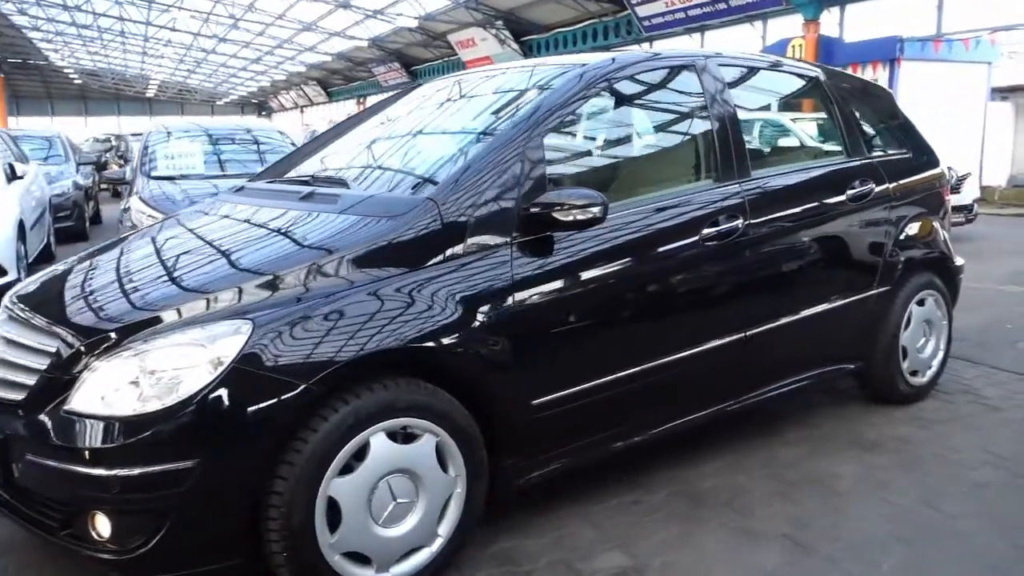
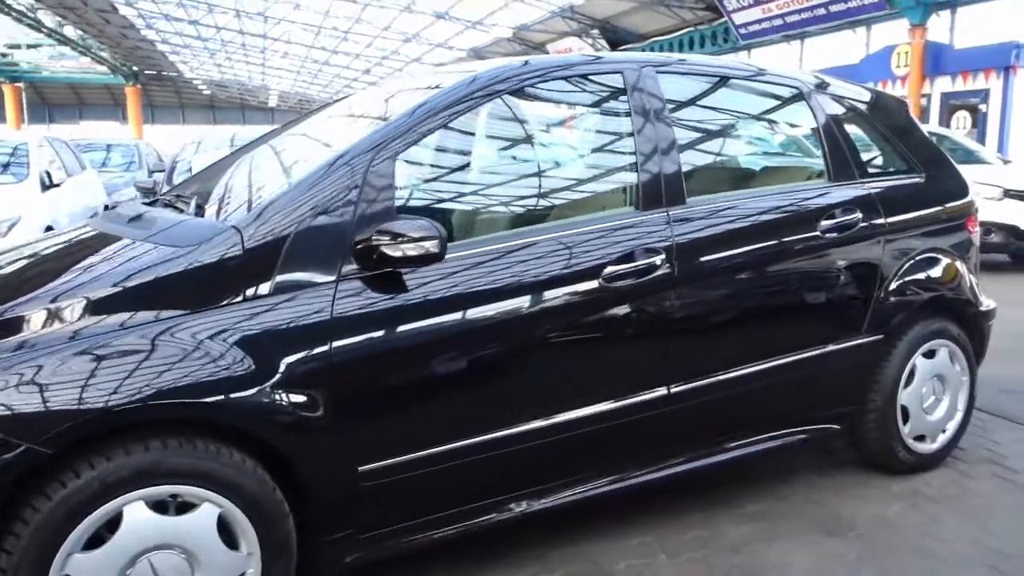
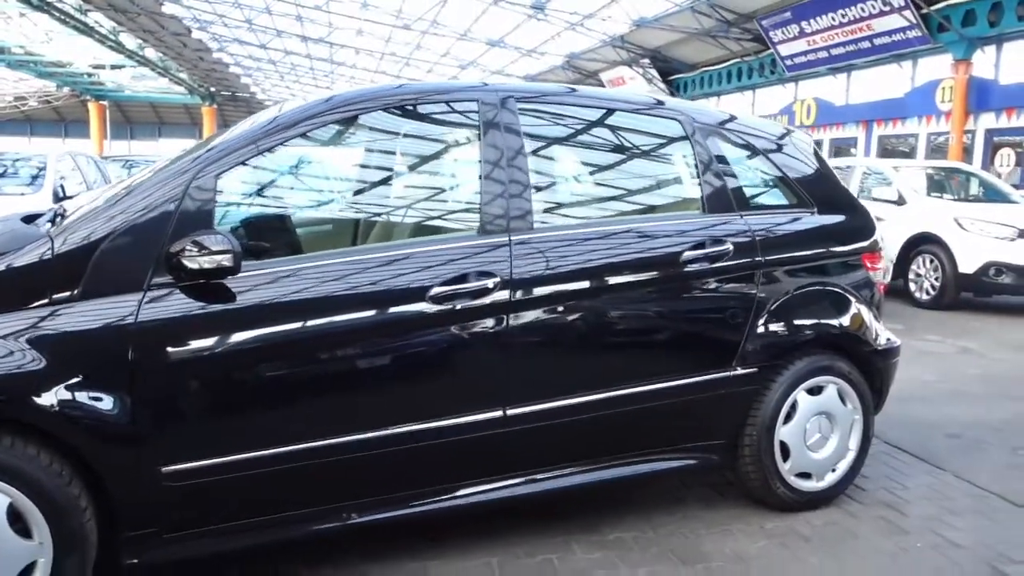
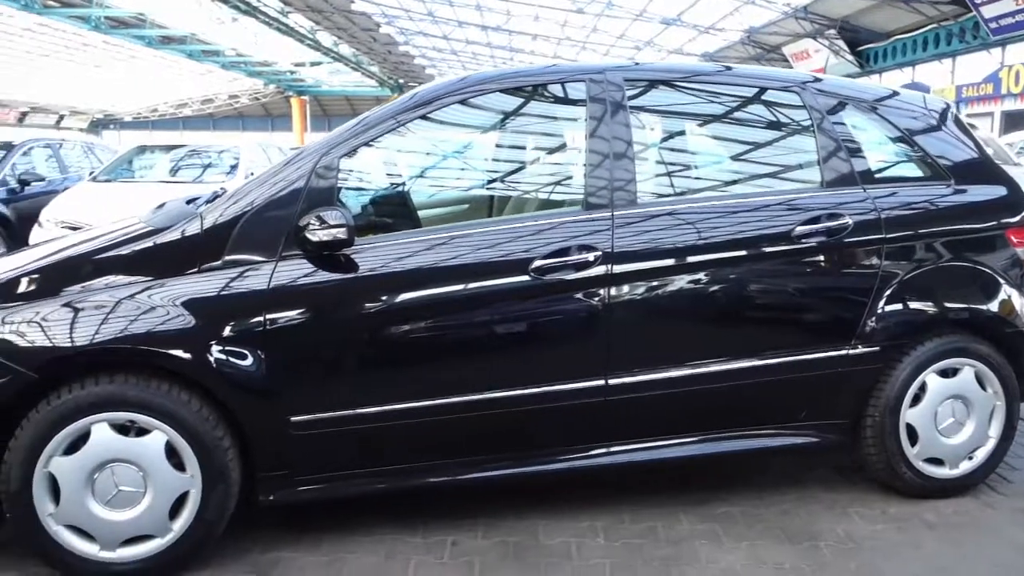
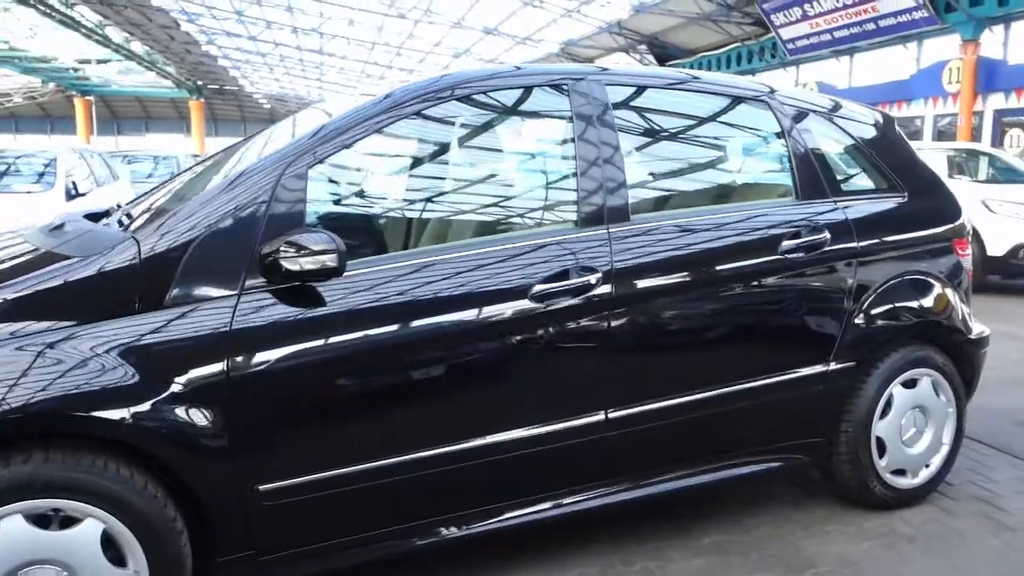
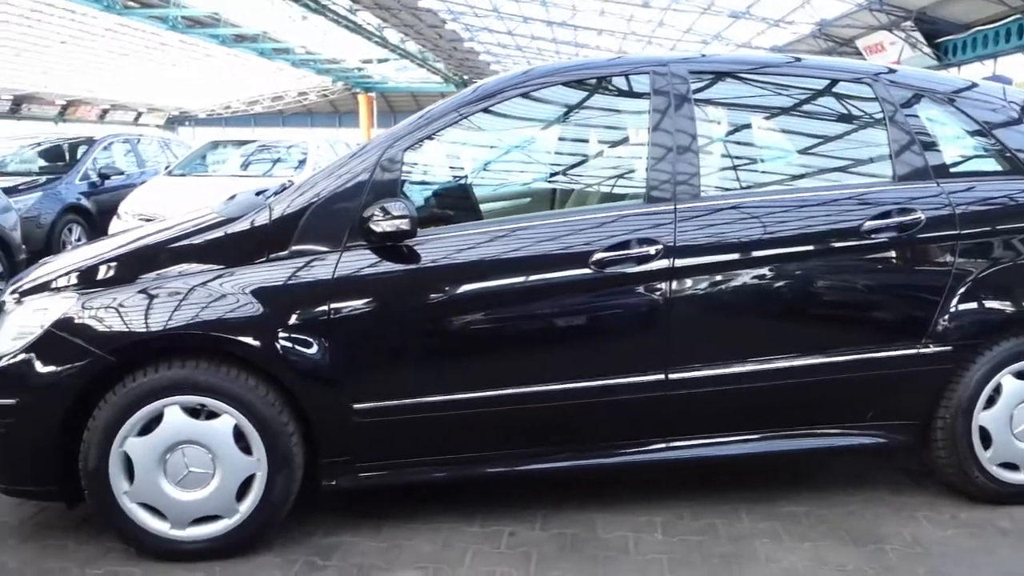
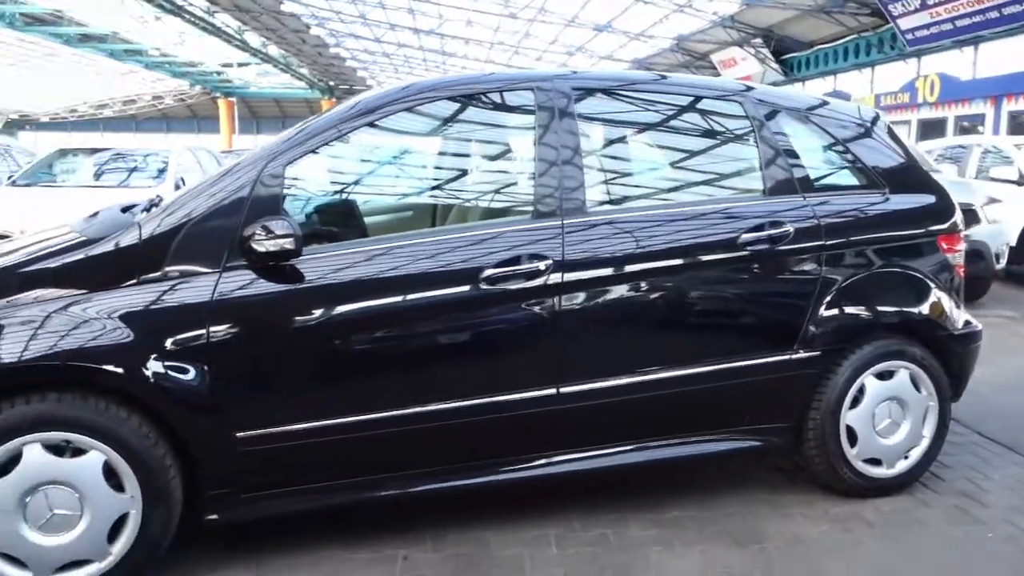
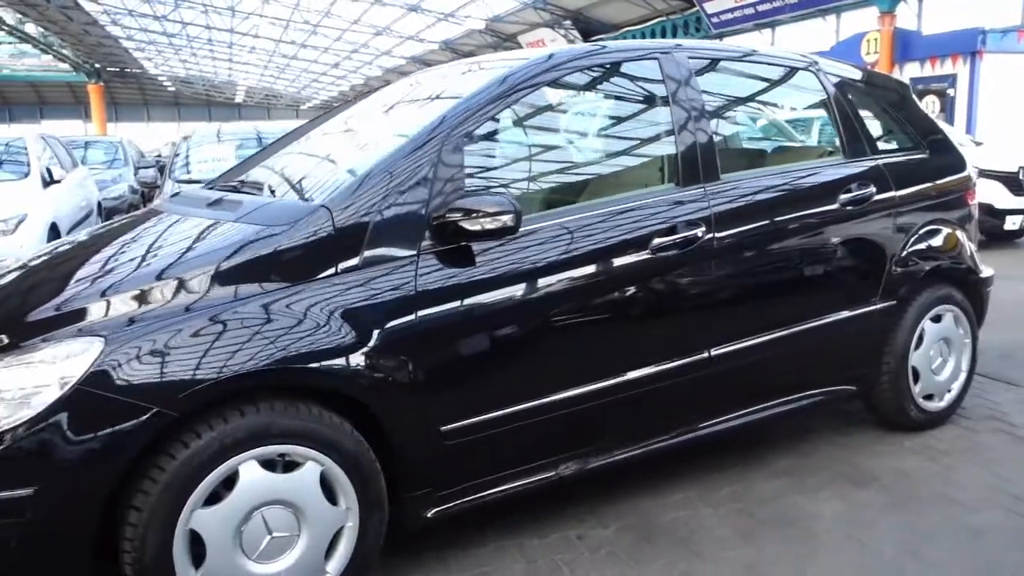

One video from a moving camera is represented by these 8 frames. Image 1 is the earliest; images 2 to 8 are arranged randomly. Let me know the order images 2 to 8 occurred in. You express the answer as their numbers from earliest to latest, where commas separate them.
8, 2, 5, 3, 7, 4, 6
